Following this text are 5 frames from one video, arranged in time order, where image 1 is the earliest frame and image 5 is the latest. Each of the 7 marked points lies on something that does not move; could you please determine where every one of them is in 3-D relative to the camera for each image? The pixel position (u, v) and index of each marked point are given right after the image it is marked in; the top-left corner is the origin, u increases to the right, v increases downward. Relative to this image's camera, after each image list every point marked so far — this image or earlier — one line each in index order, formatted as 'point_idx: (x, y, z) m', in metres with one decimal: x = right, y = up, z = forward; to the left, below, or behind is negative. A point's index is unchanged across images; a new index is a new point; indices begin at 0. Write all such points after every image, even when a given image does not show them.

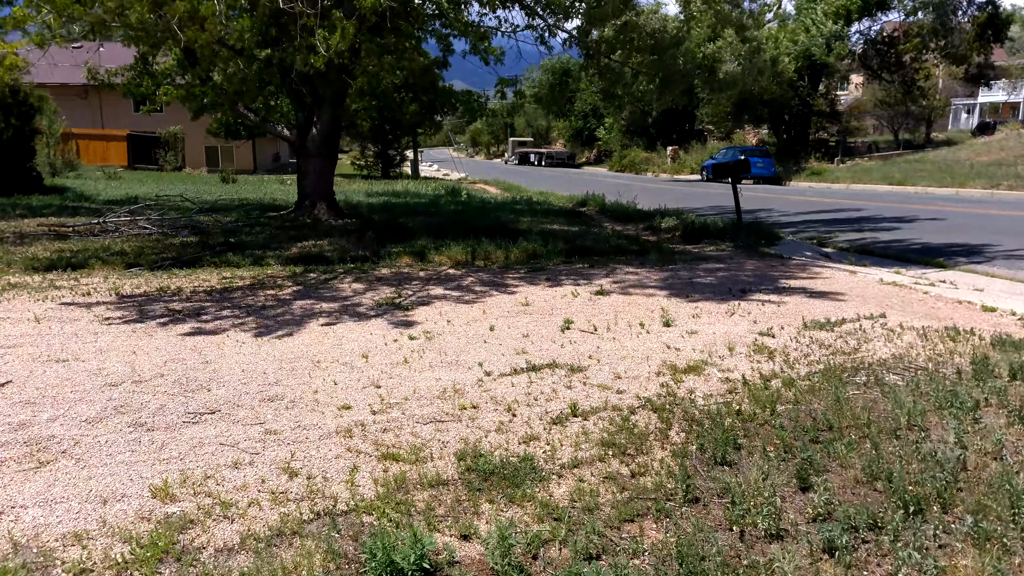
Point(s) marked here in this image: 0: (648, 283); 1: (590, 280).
0: (+2.2, +0.1, +9.5) m
1: (+1.3, +0.1, +9.8) m
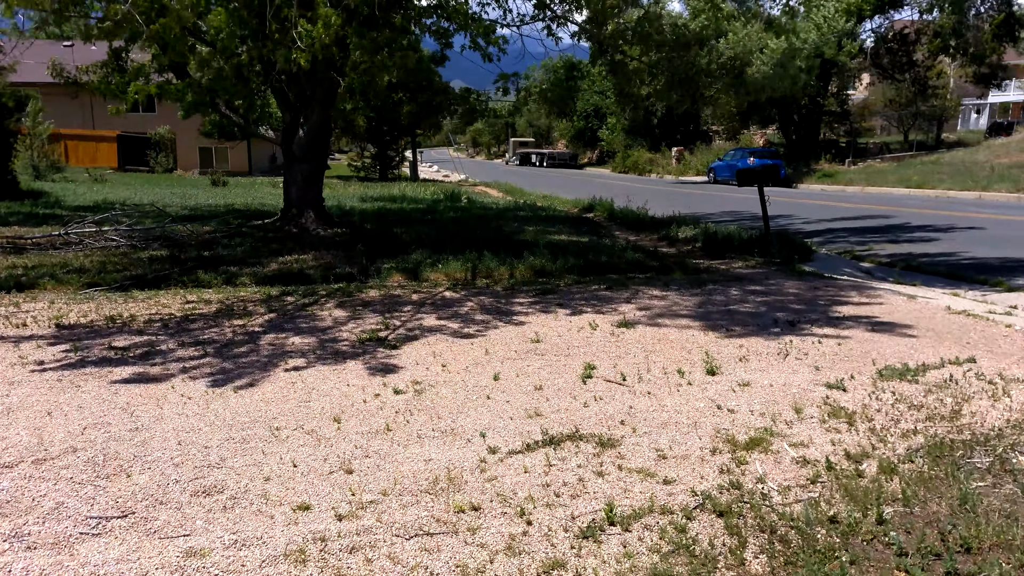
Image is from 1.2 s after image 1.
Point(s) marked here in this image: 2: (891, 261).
0: (+2.3, -0.3, +8.2) m
1: (+1.4, -0.3, +8.4) m
2: (+8.0, +0.6, +12.7) m
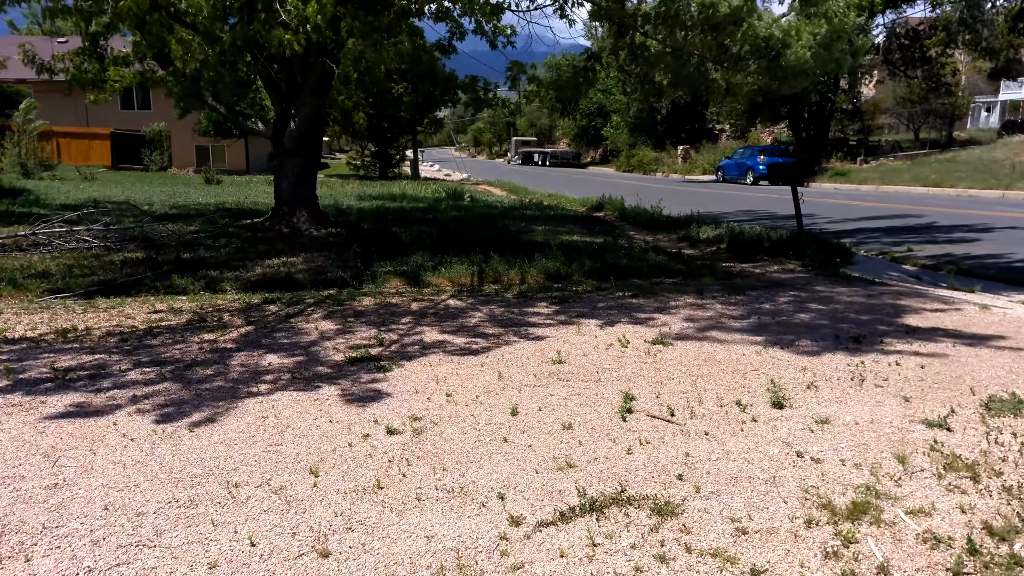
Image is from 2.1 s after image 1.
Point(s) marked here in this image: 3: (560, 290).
0: (+2.4, -0.4, +7.0) m
1: (+1.5, -0.4, +7.3) m
2: (+8.2, +0.5, +11.6) m
3: (+0.7, 0.0, +8.9) m
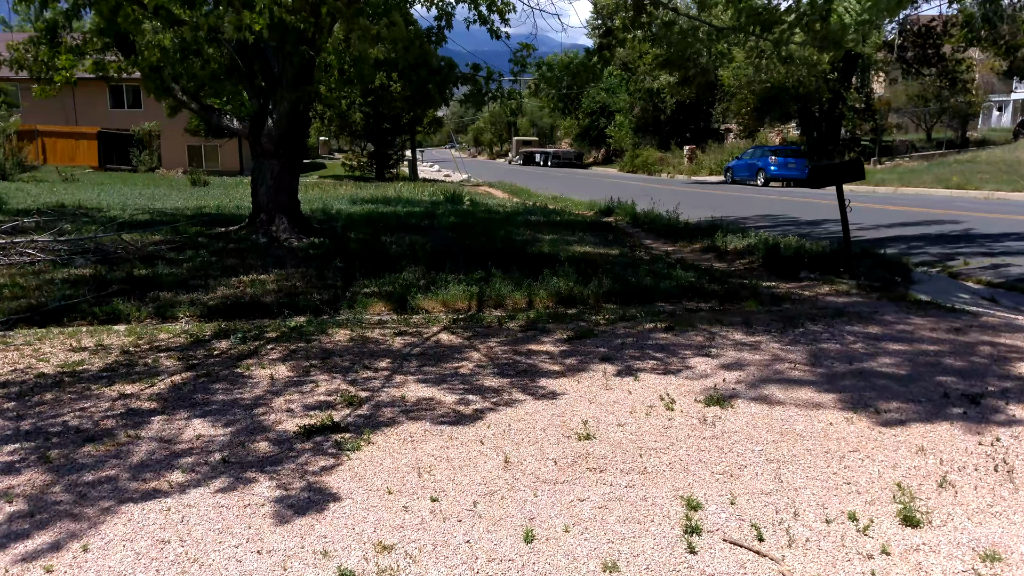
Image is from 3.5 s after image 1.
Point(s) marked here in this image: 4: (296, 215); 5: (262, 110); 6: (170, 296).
0: (+2.5, -0.8, +5.5) m
1: (+1.6, -0.7, +5.8) m
2: (+8.3, +0.1, +10.1) m
3: (+0.8, -0.4, +7.4) m
4: (-4.7, +1.6, +13.1) m
5: (-5.3, +3.7, +12.5) m
6: (-4.9, -0.1, +8.6) m
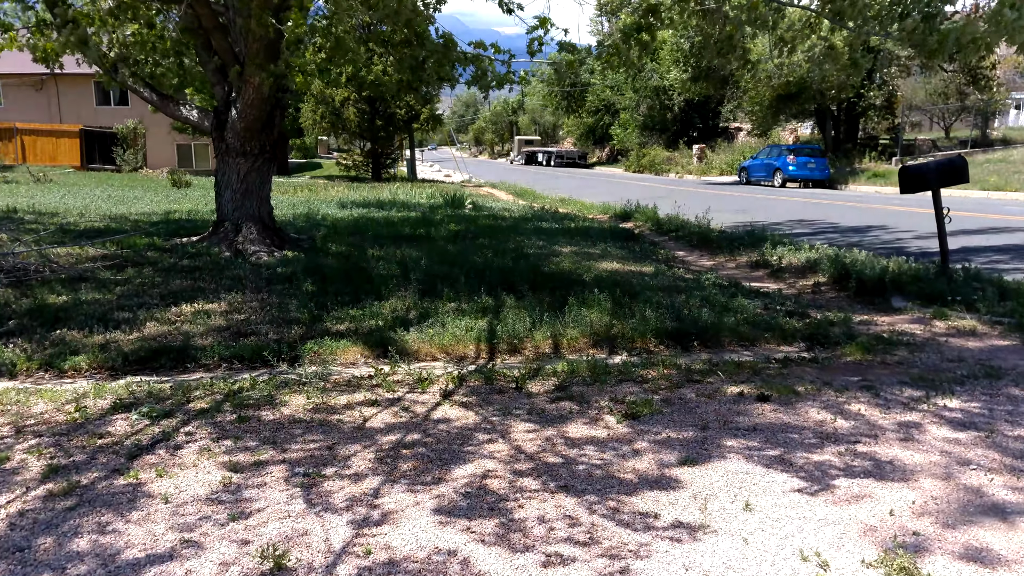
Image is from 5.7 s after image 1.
0: (+2.7, -1.2, +3.4) m
1: (+1.8, -1.1, +3.7) m
2: (+8.5, -0.3, +8.0) m
3: (+1.0, -0.8, +5.3) m
4: (-4.5, +1.2, +11.0) m
5: (-5.0, +3.3, +10.5) m
6: (-4.7, -0.5, +6.5) m
